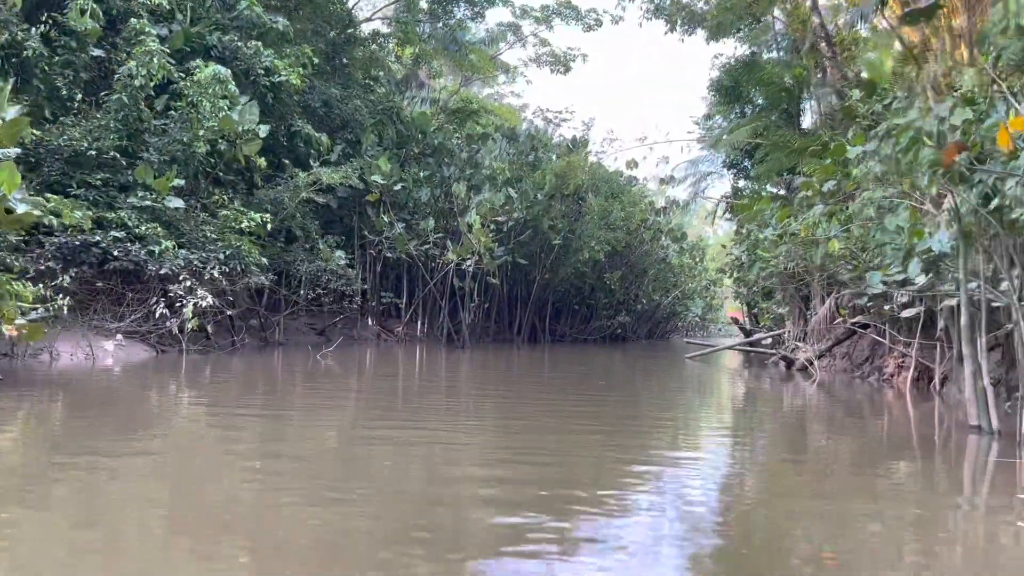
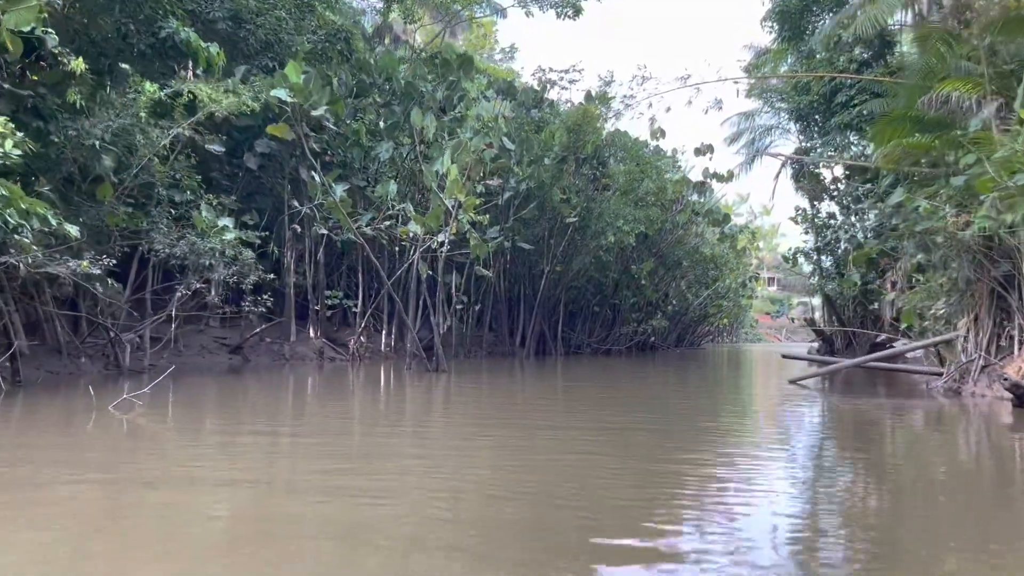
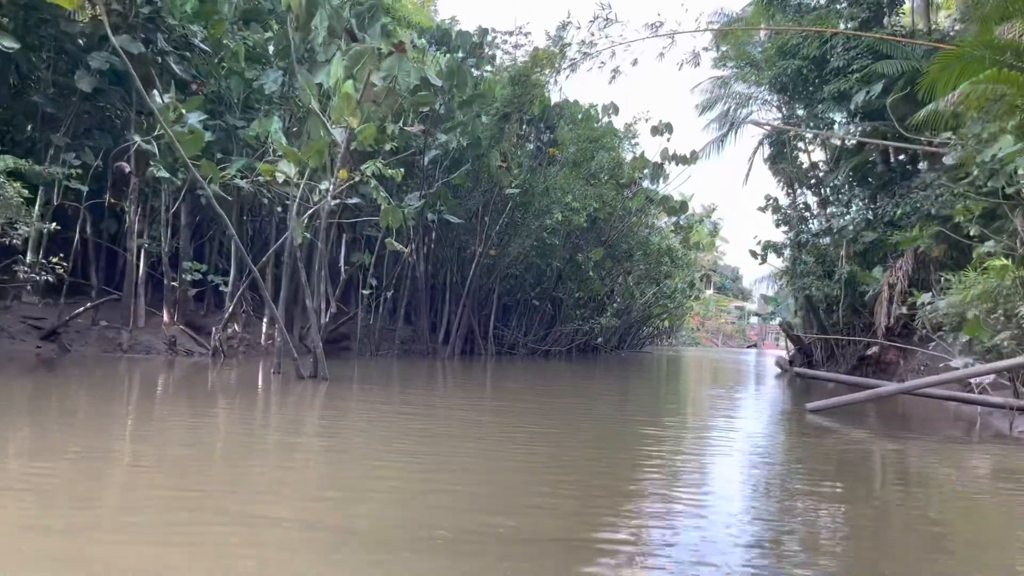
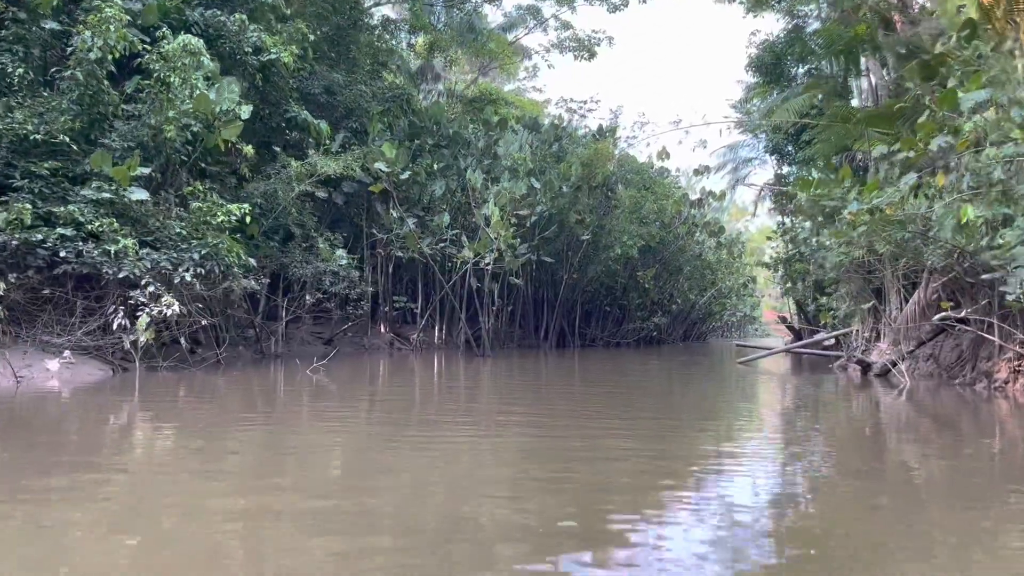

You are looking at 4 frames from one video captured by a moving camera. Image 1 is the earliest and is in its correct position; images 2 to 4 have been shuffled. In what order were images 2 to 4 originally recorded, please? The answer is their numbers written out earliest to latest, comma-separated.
4, 2, 3
